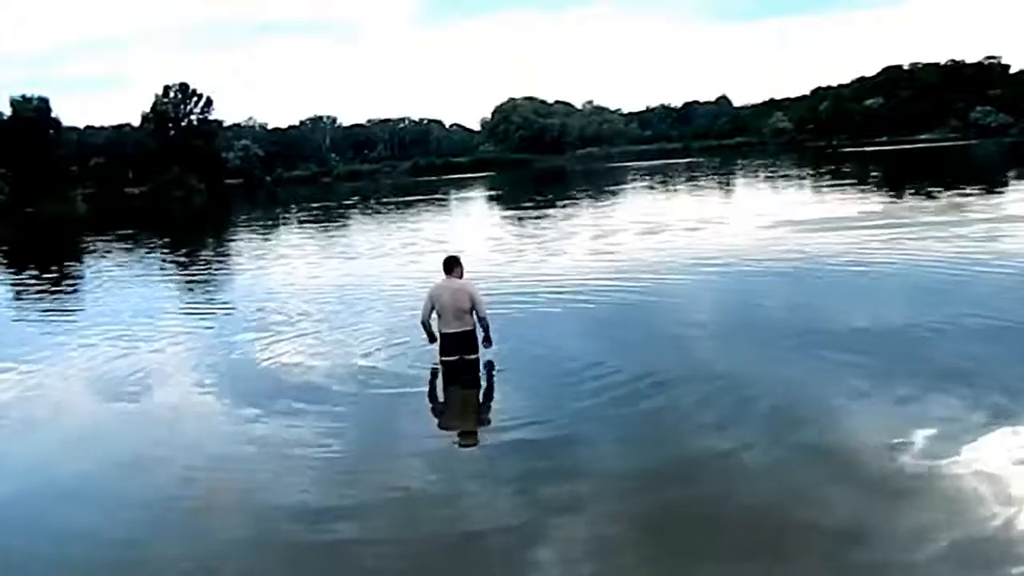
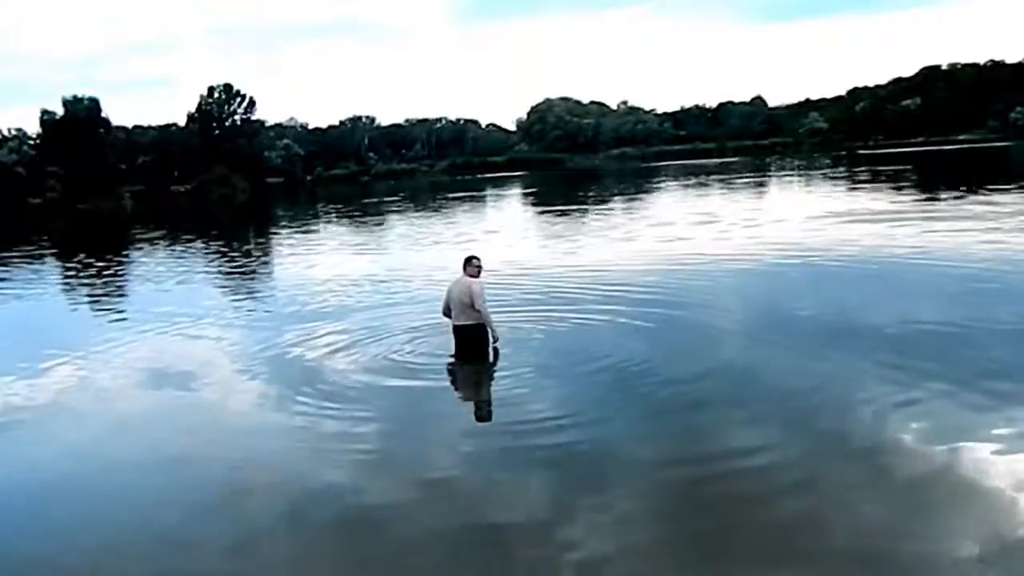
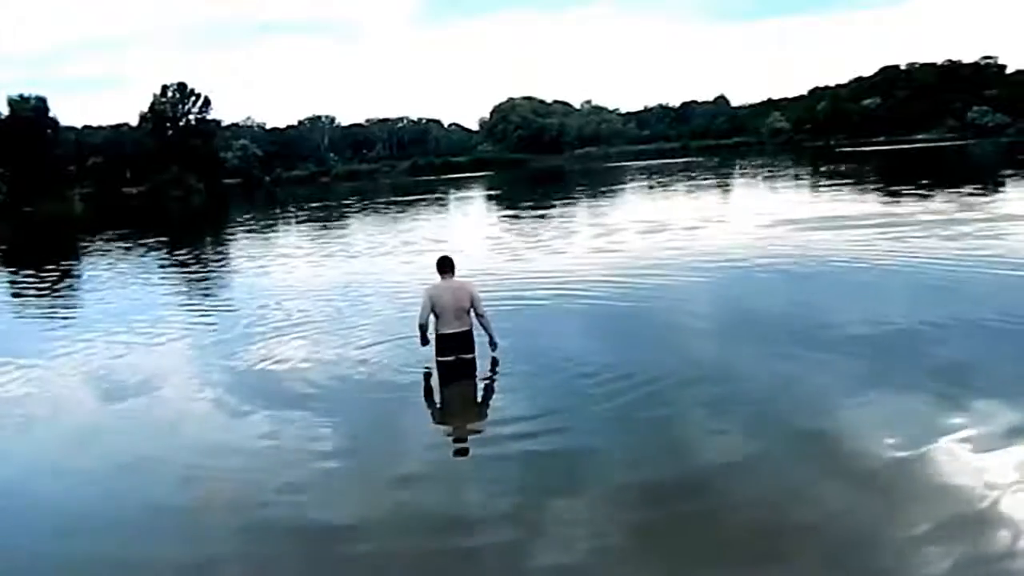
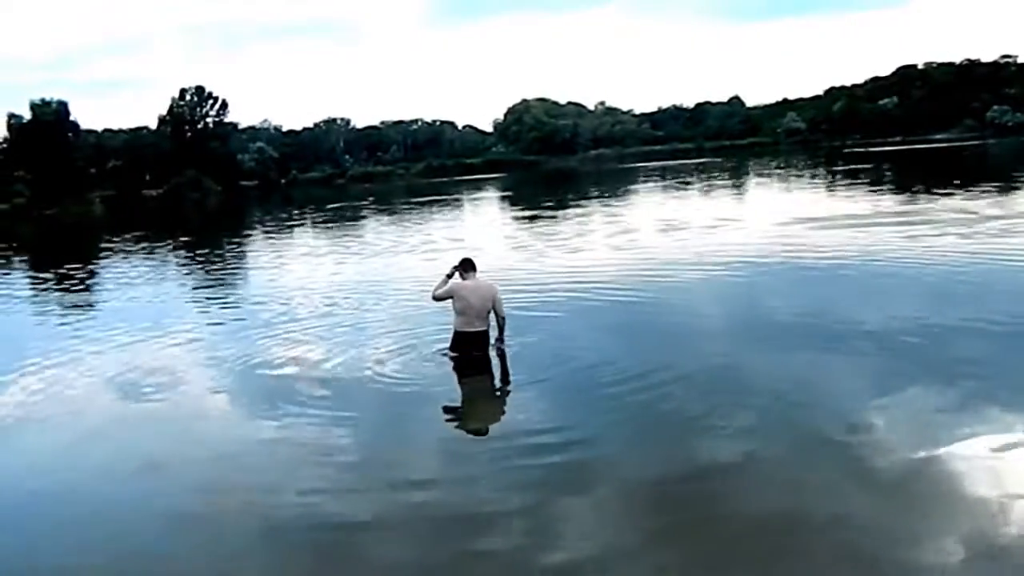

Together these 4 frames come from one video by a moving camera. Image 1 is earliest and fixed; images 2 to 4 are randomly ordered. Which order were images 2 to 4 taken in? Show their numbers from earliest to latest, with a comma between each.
3, 4, 2
